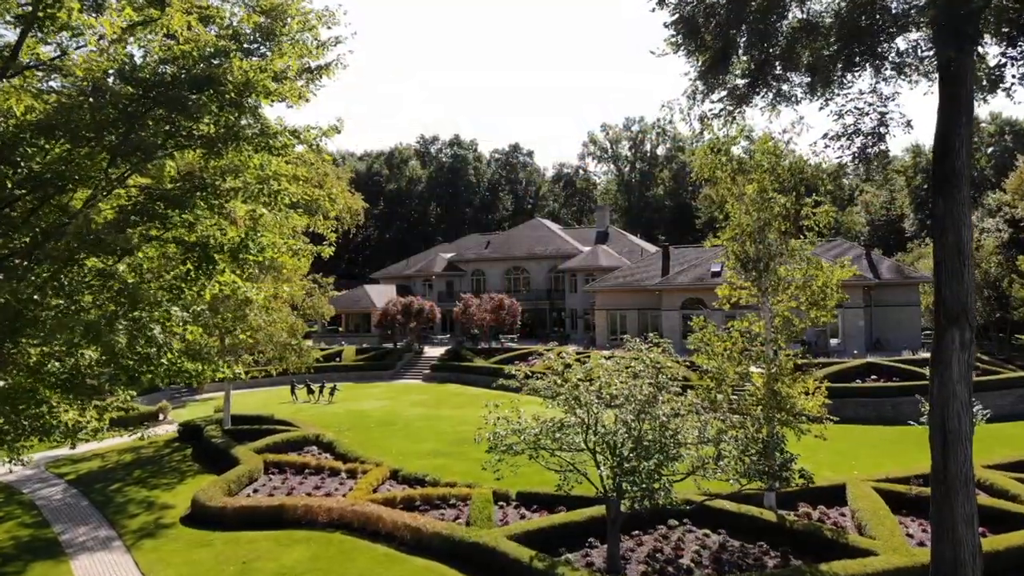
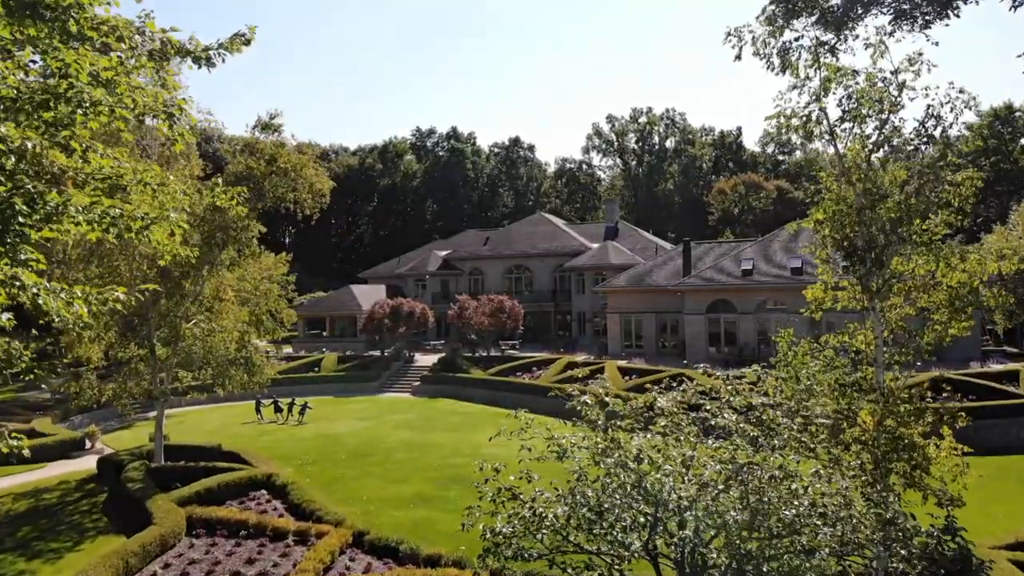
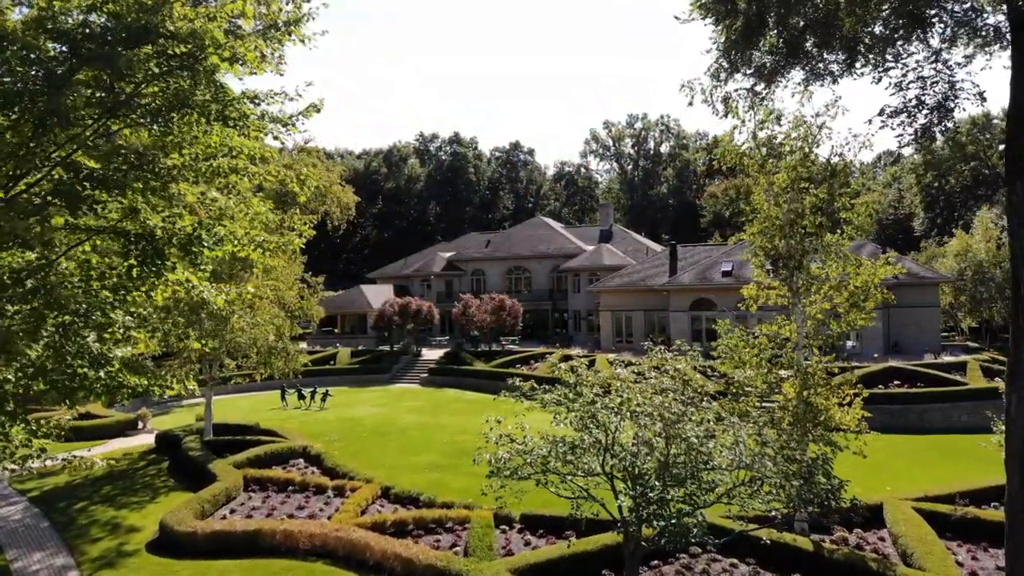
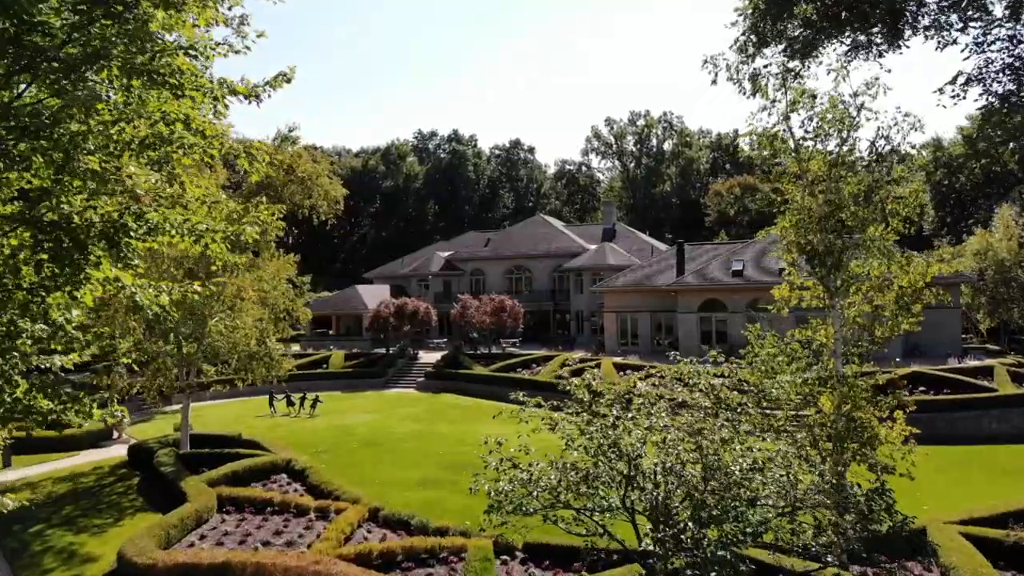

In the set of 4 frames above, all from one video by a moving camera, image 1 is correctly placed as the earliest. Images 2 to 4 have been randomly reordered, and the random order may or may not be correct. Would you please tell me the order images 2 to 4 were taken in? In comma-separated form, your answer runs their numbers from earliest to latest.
3, 4, 2
